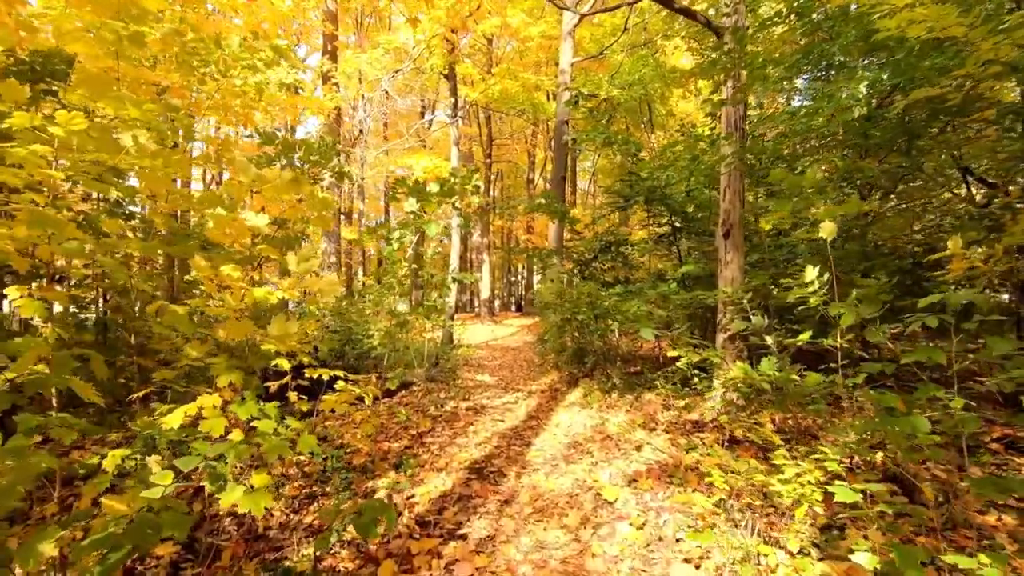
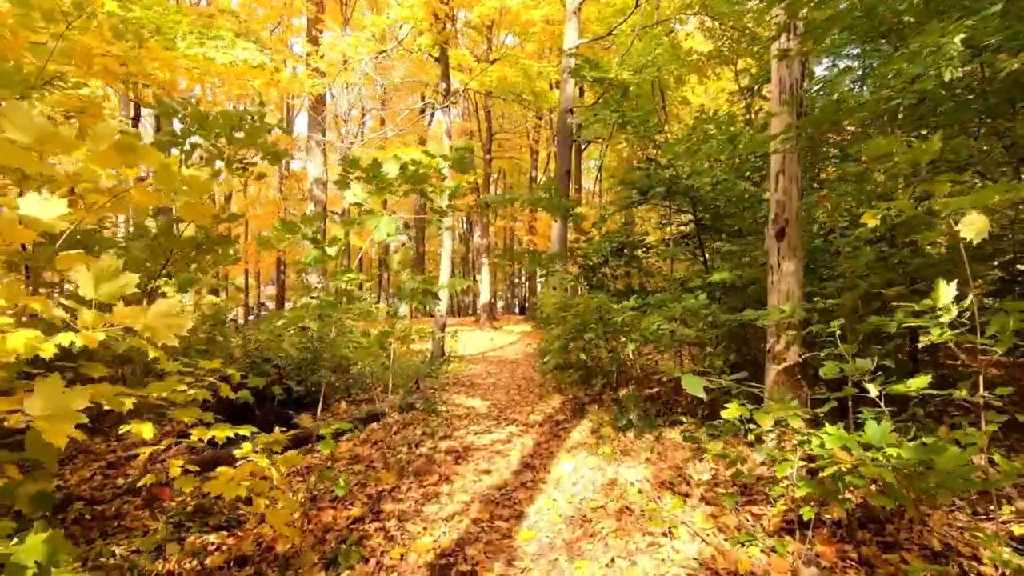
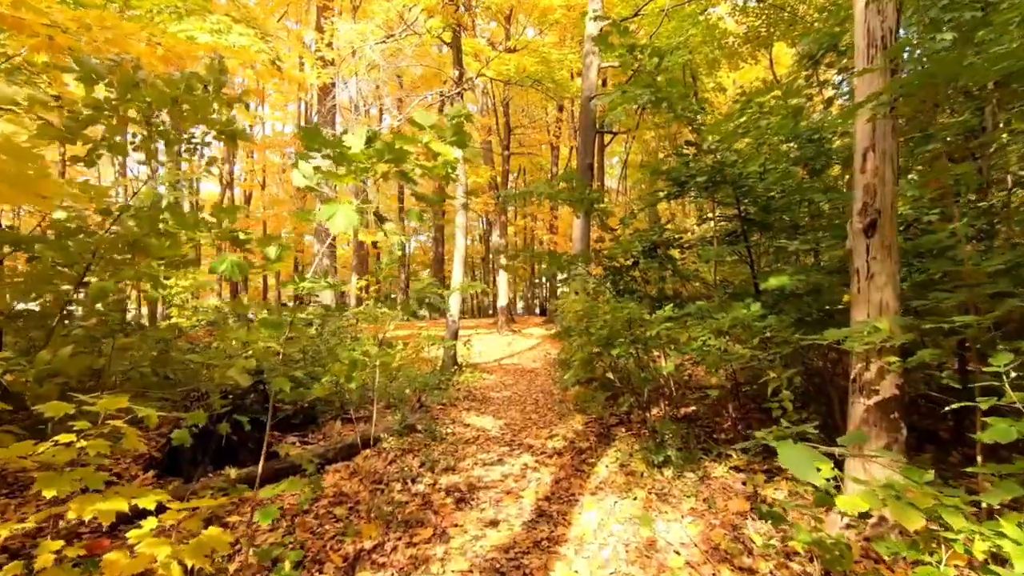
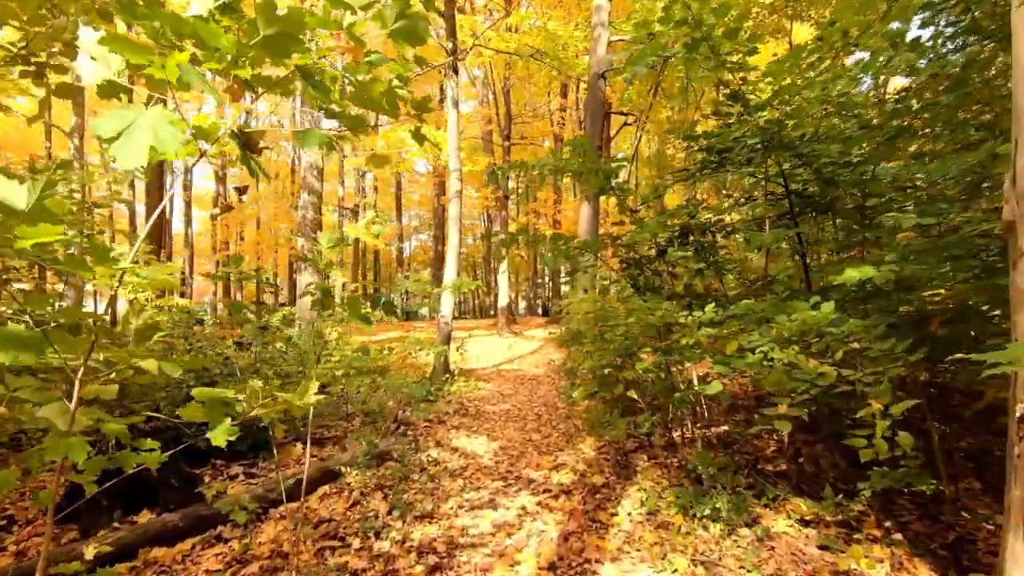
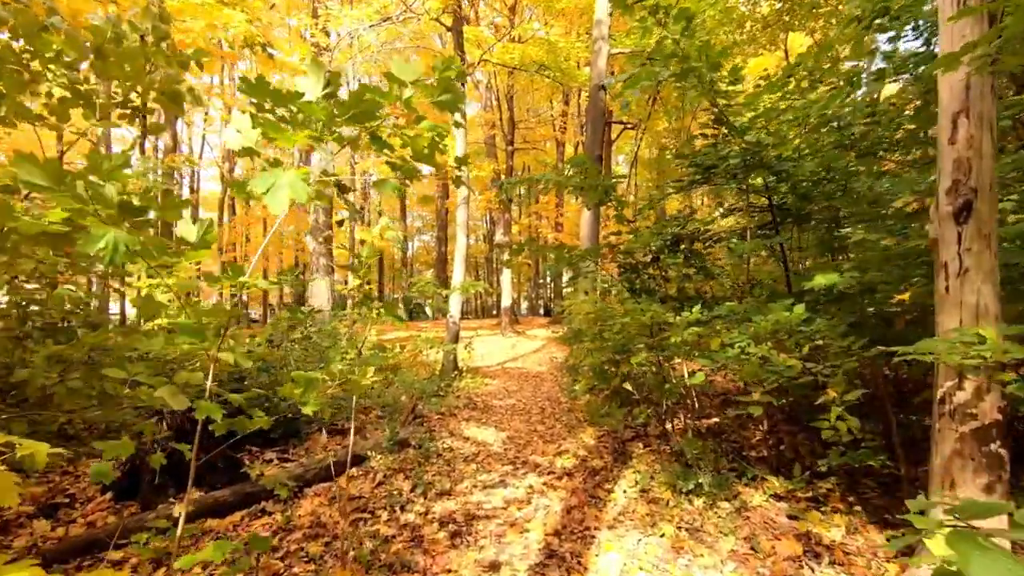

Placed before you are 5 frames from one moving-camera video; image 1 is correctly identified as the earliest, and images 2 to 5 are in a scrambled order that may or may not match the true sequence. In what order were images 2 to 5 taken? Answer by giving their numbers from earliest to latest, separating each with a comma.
2, 3, 5, 4
